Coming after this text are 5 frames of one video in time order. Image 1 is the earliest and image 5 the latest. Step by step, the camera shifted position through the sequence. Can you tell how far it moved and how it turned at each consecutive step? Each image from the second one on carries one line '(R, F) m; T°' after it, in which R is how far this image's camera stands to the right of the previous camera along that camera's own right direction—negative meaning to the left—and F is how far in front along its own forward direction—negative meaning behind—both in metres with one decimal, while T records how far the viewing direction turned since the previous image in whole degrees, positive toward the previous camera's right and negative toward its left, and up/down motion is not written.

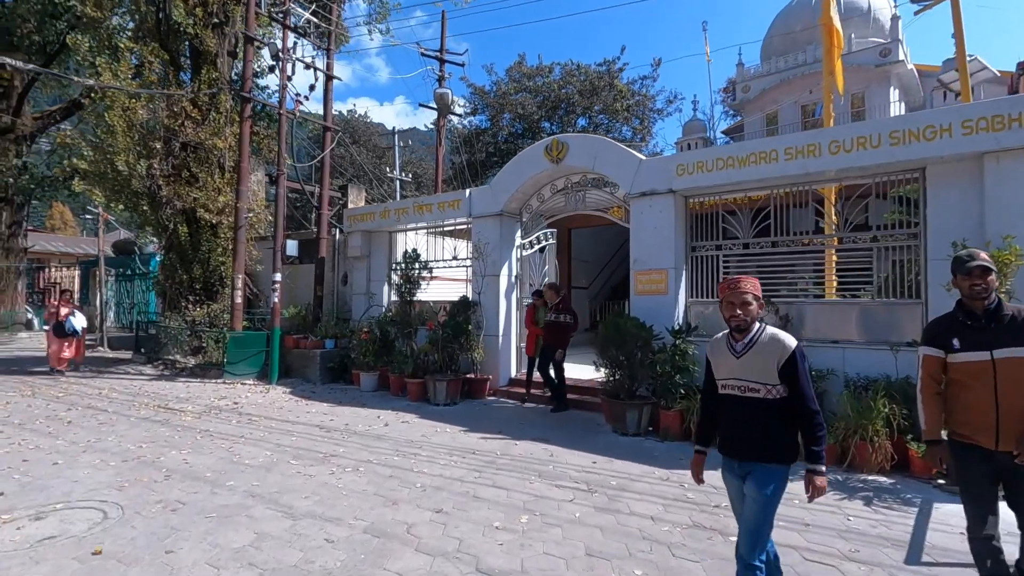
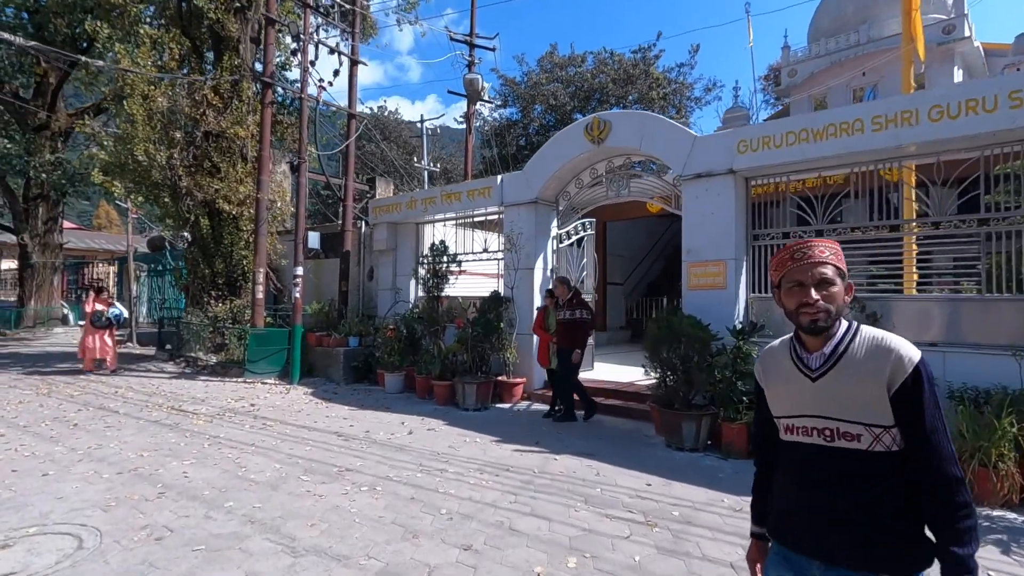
(-0.1, +0.8) m; -3°
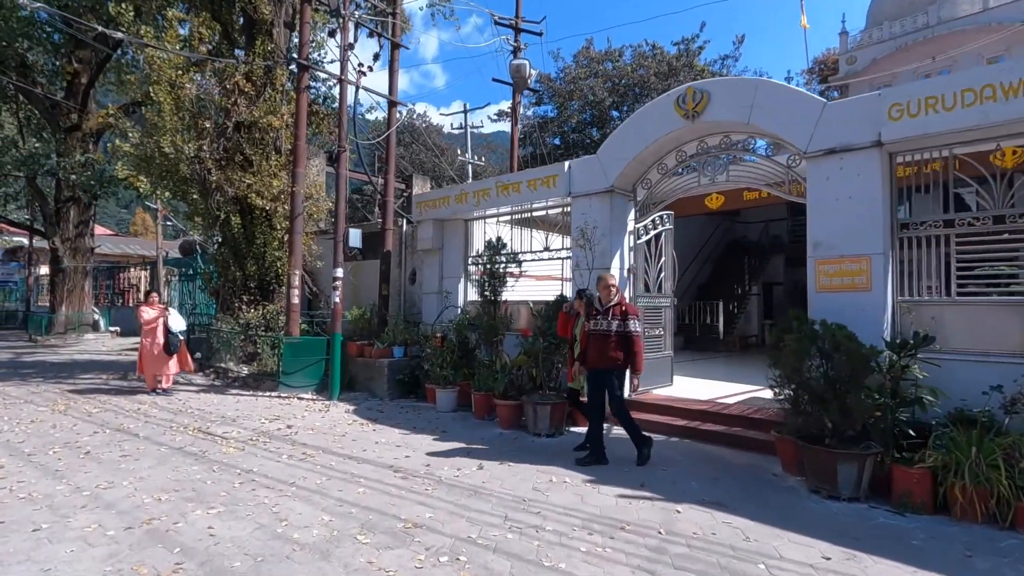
(-0.7, +1.2) m; -3°
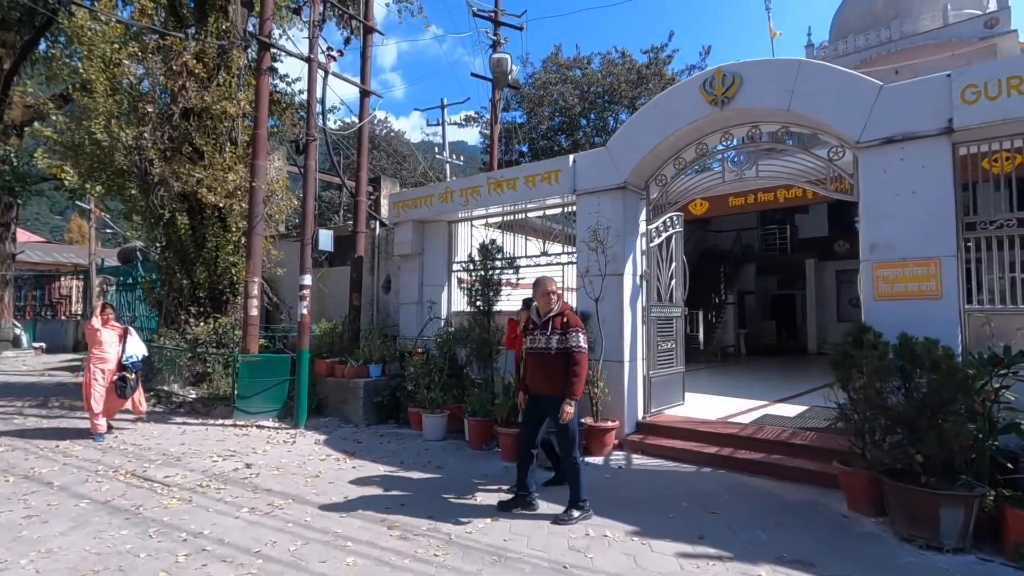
(-0.5, +1.0) m; +4°
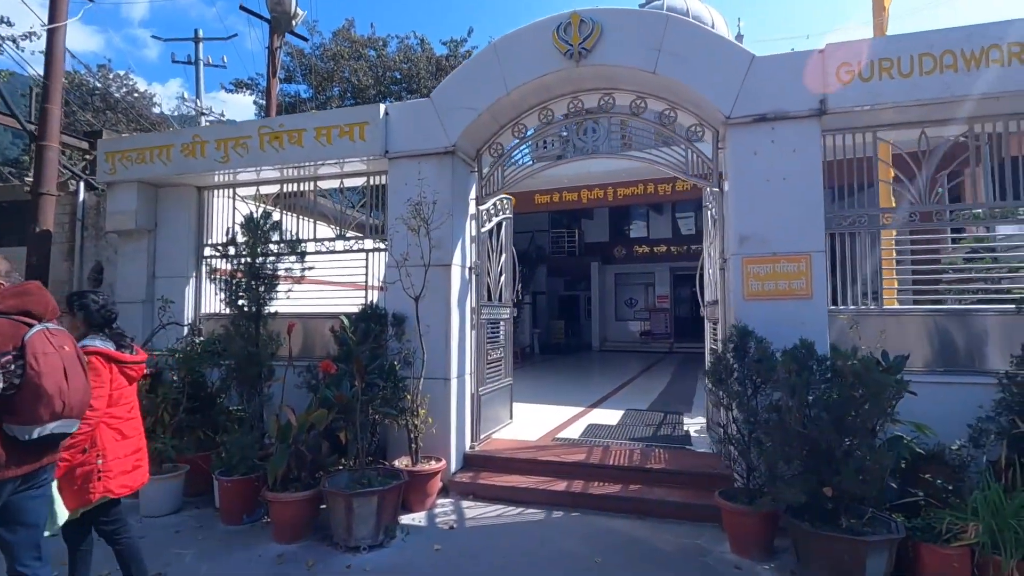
(0.0, +1.8) m; +22°
